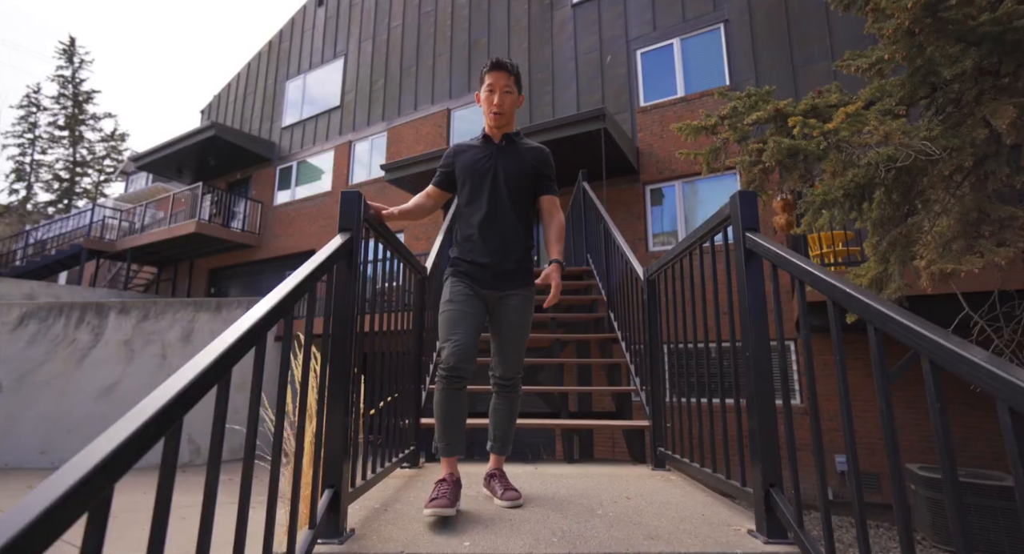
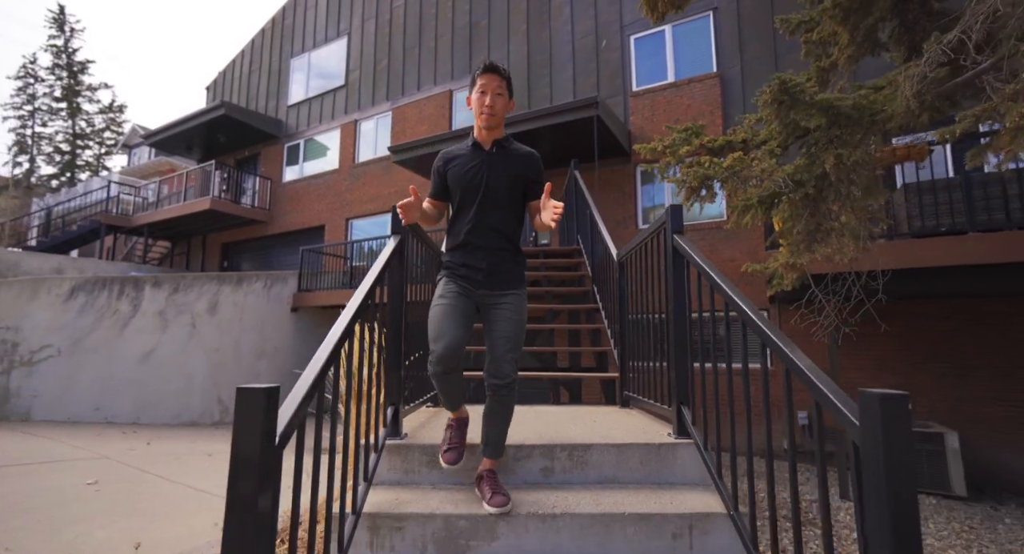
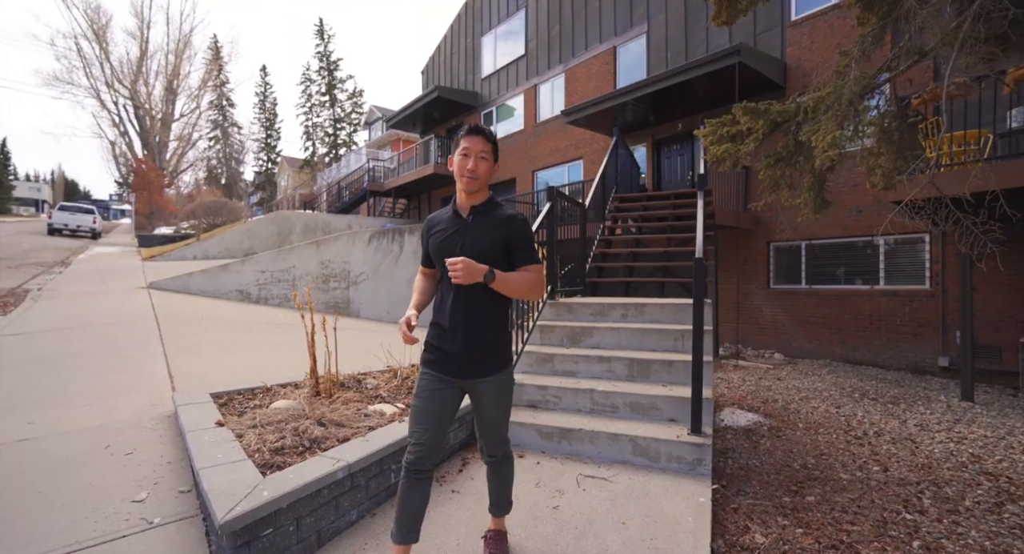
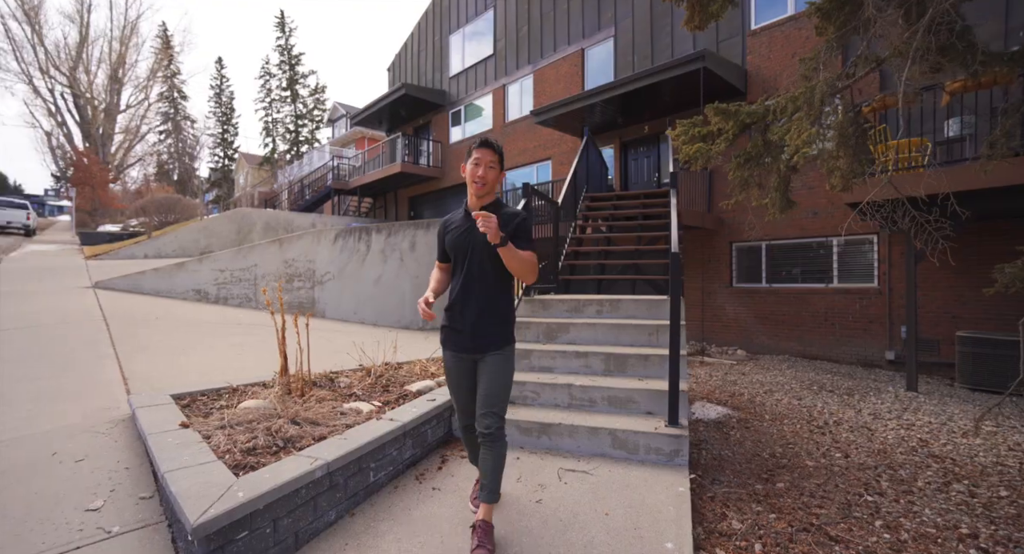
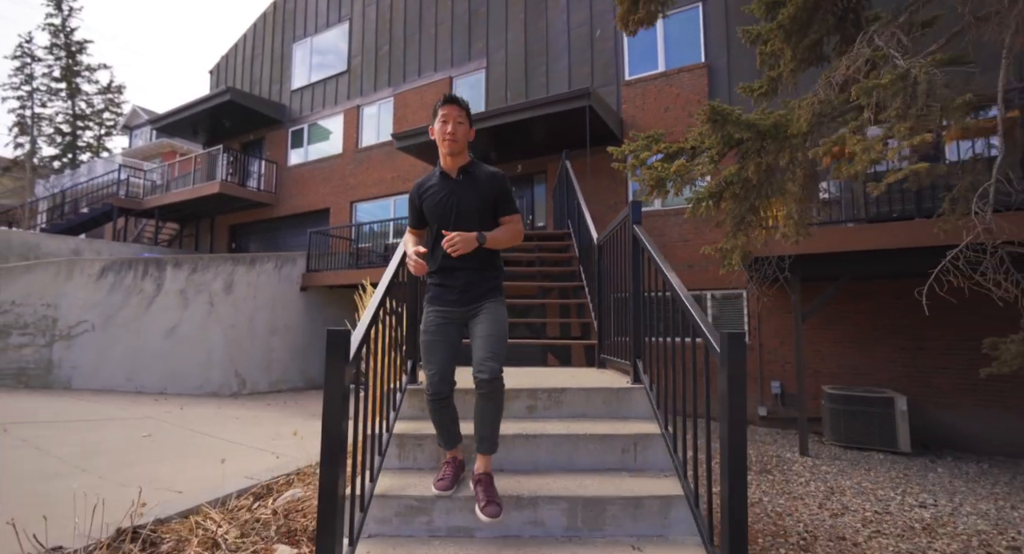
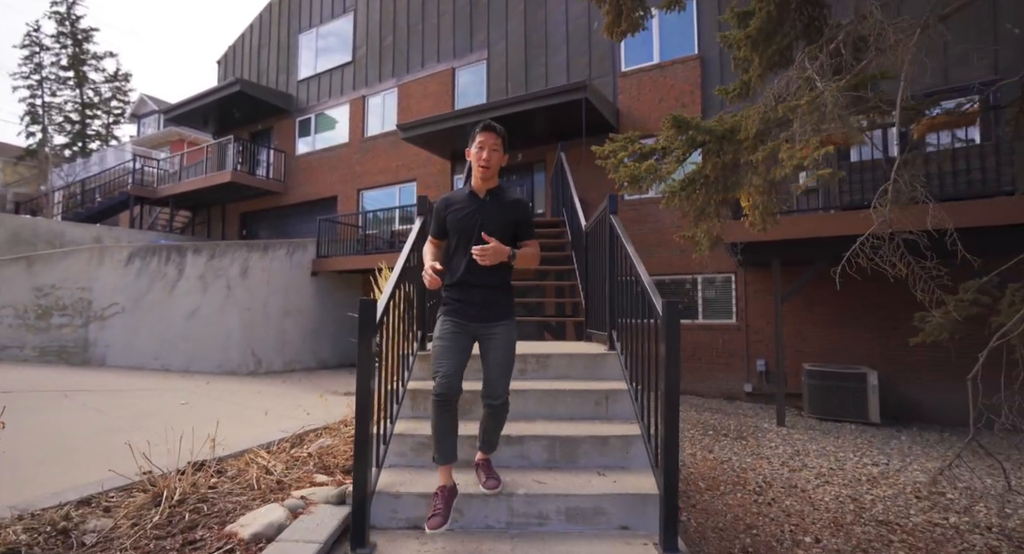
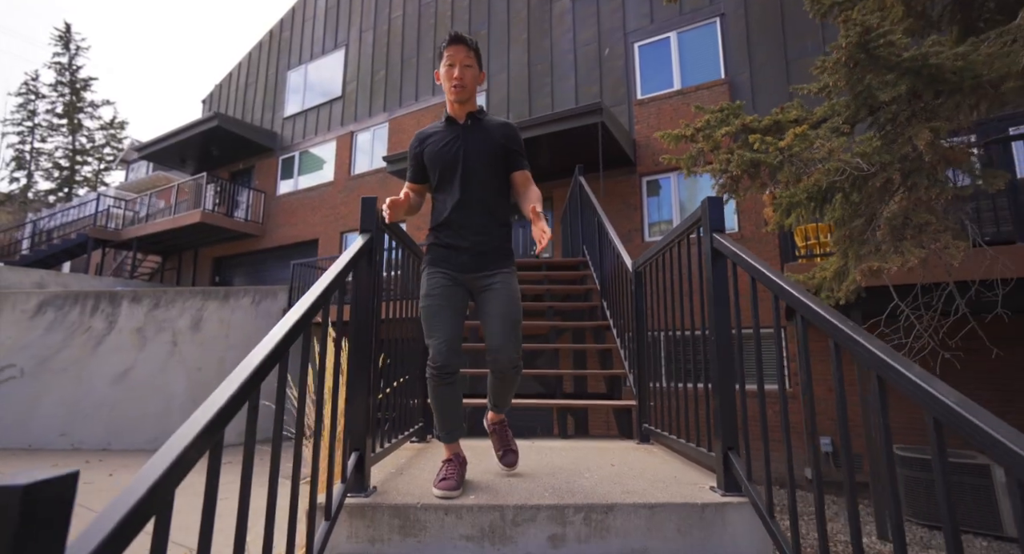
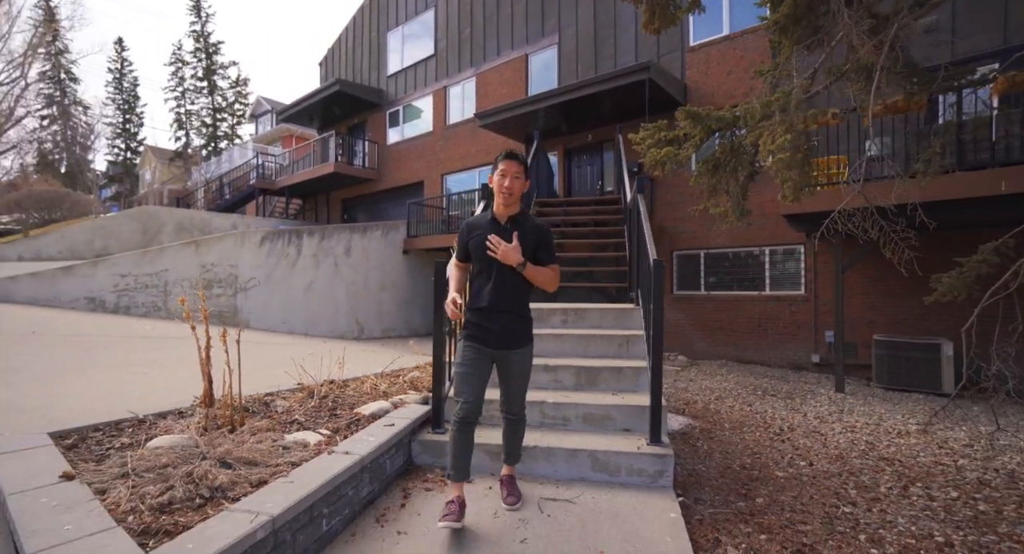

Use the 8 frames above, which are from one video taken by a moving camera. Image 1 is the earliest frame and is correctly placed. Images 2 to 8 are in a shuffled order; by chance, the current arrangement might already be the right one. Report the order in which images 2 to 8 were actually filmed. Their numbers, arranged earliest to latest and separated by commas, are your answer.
7, 2, 5, 6, 8, 4, 3
